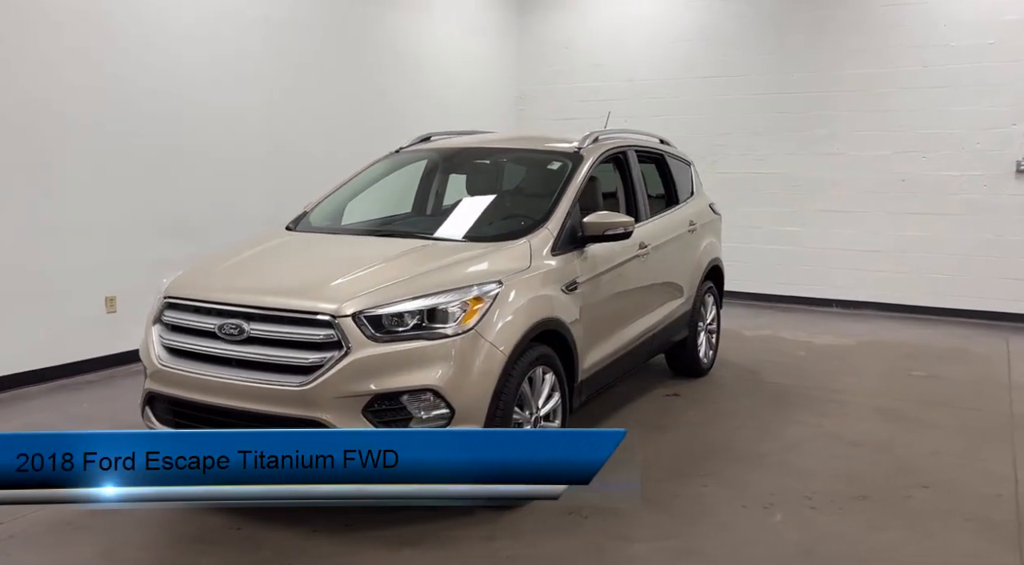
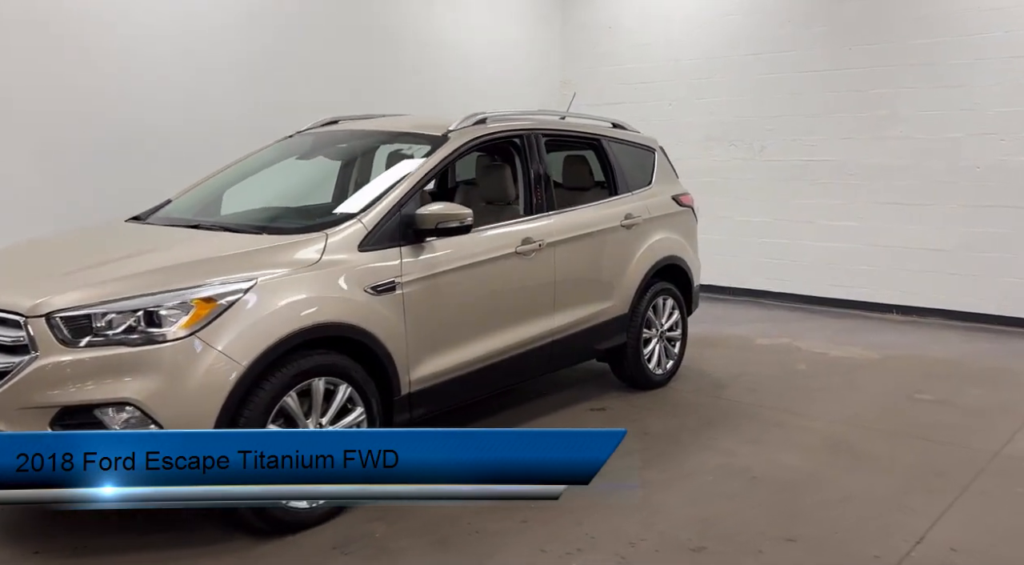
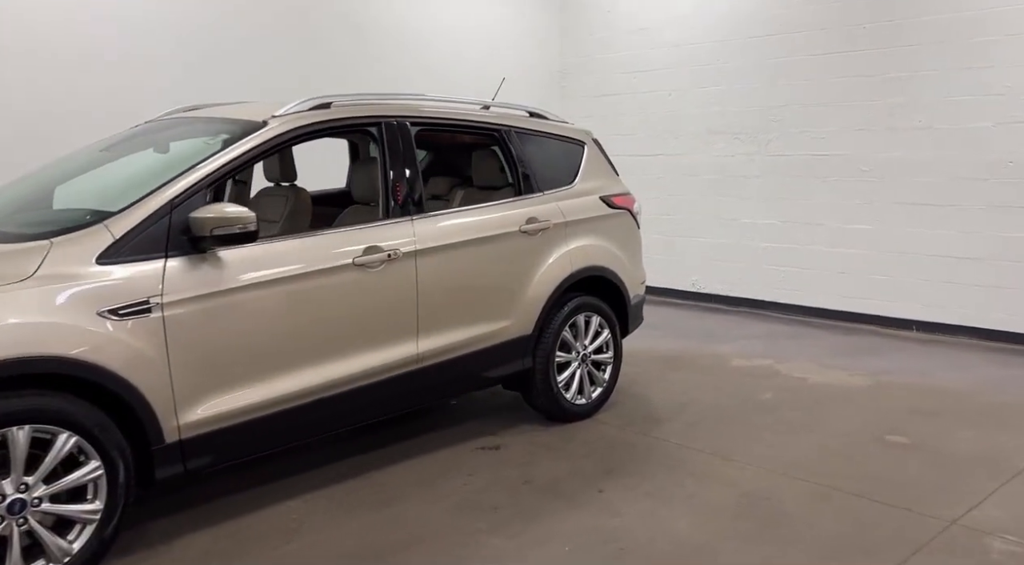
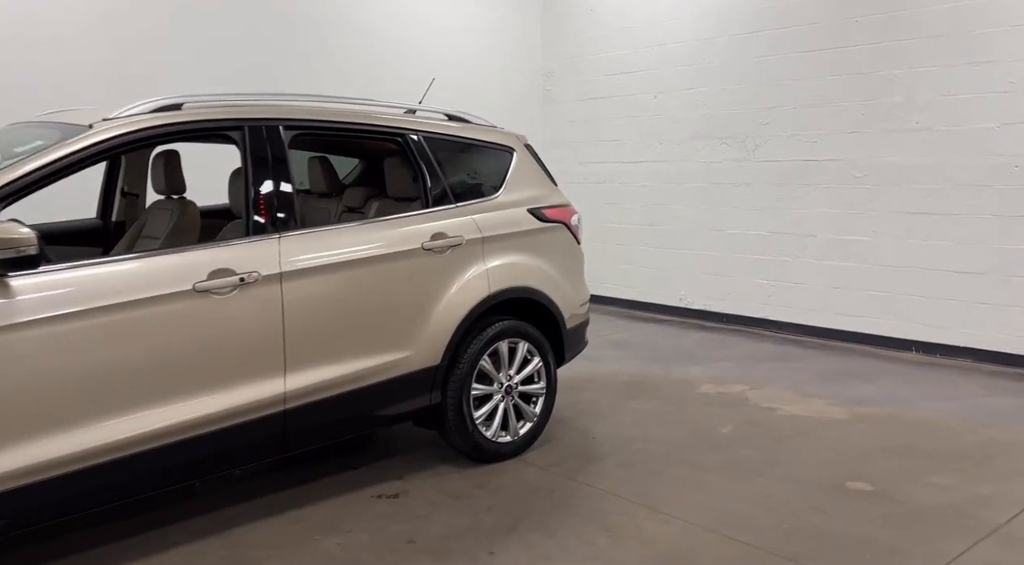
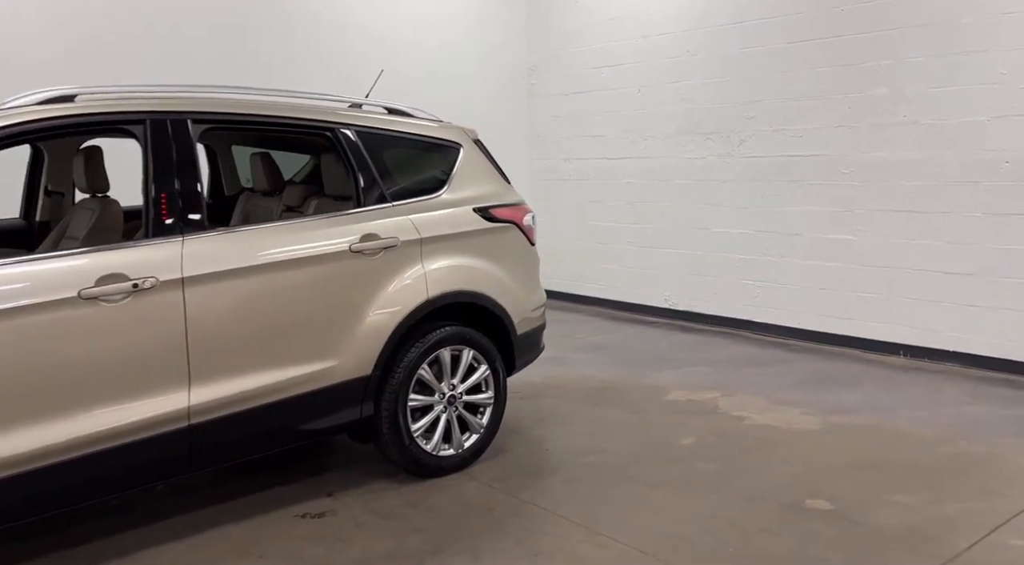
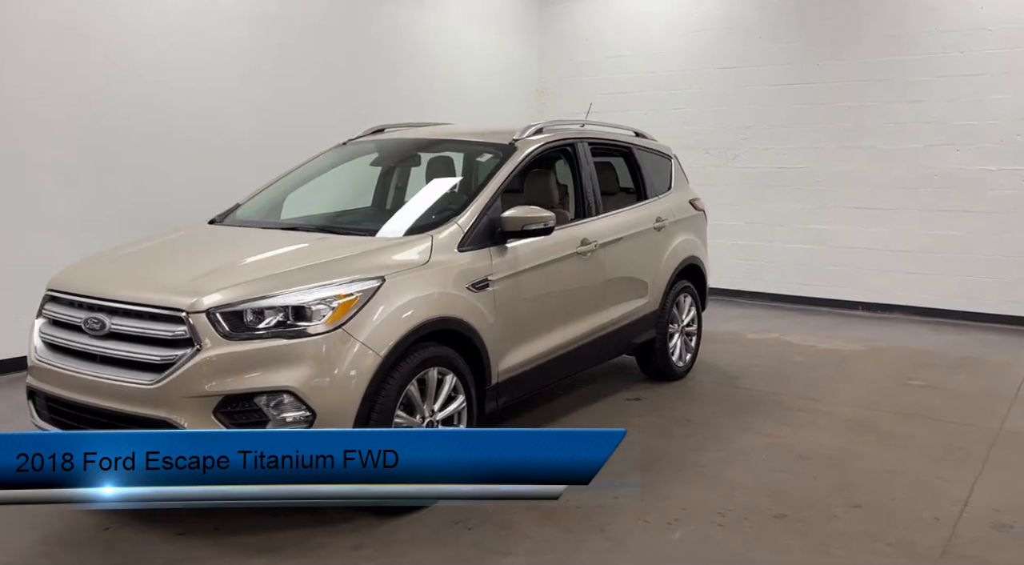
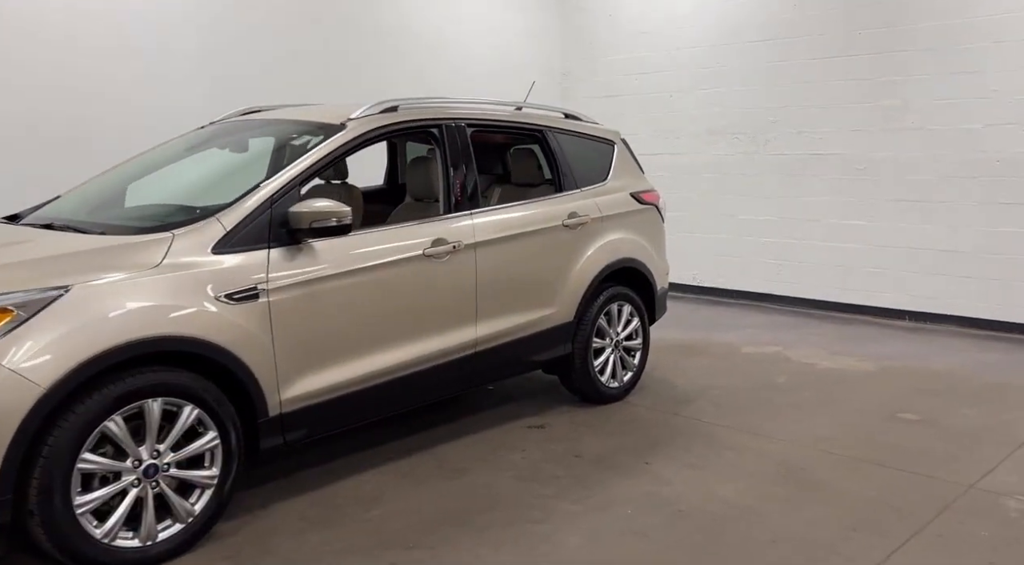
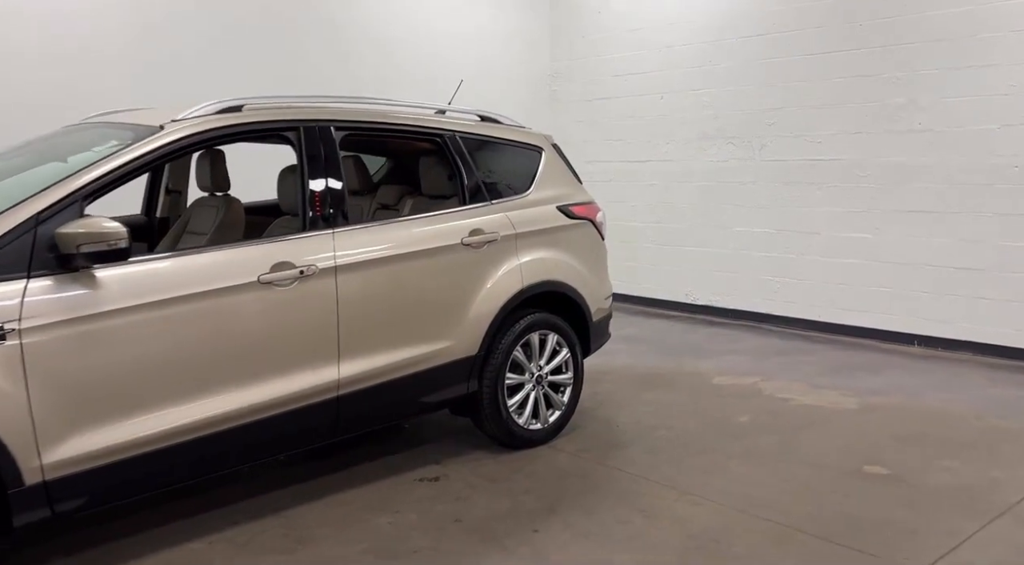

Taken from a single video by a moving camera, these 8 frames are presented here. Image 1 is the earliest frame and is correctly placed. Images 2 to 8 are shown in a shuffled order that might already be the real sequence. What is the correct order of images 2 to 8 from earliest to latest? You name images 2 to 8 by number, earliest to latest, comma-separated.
6, 2, 7, 3, 8, 4, 5
